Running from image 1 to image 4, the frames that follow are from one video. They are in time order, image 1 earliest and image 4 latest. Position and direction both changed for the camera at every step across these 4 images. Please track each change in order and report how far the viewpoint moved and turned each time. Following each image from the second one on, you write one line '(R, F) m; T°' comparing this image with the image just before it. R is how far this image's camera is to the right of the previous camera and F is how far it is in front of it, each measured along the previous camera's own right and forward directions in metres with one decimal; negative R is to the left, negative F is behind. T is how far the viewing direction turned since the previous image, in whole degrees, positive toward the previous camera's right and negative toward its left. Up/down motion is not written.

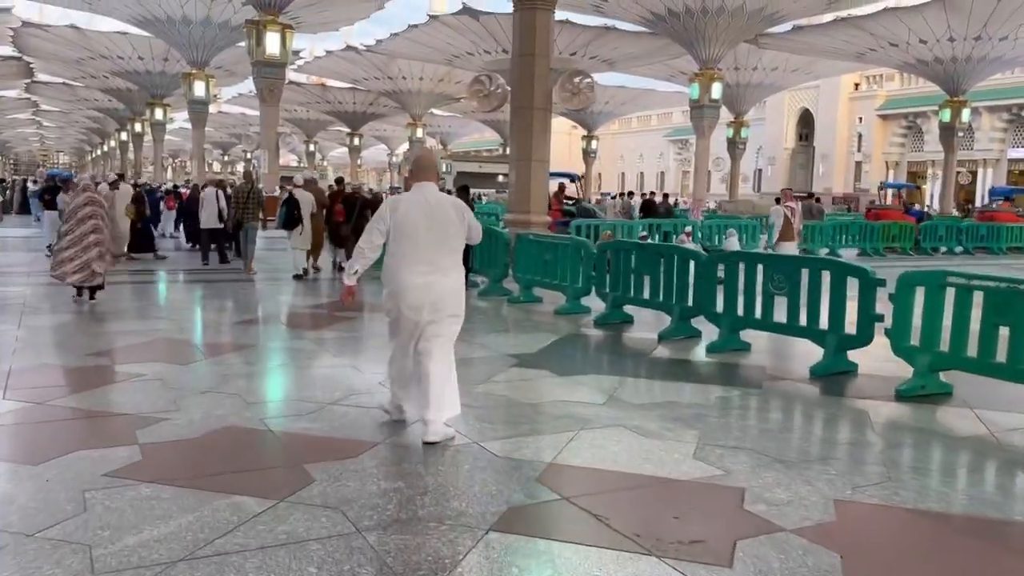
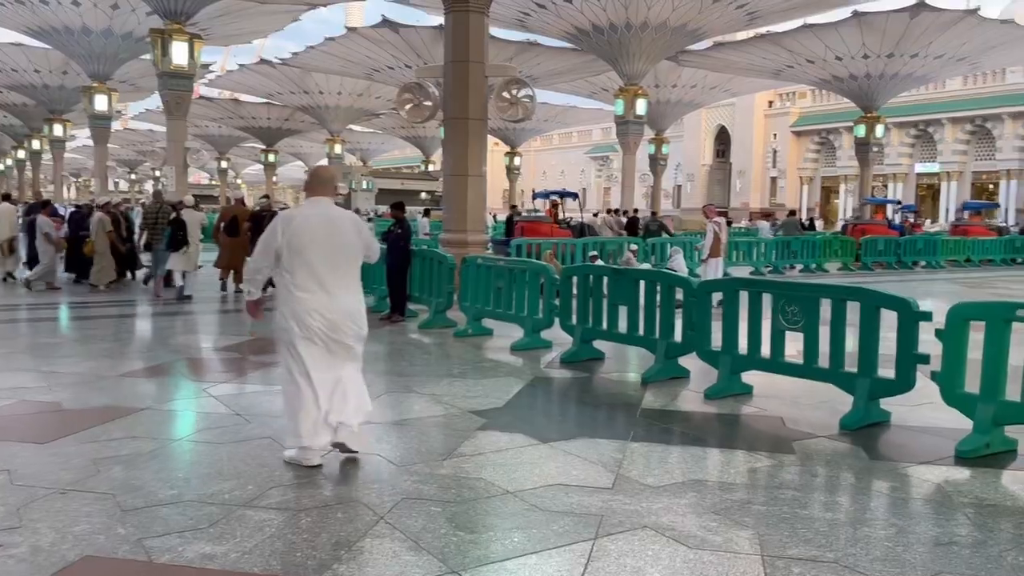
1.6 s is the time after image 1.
(-0.3, +1.4) m; +5°
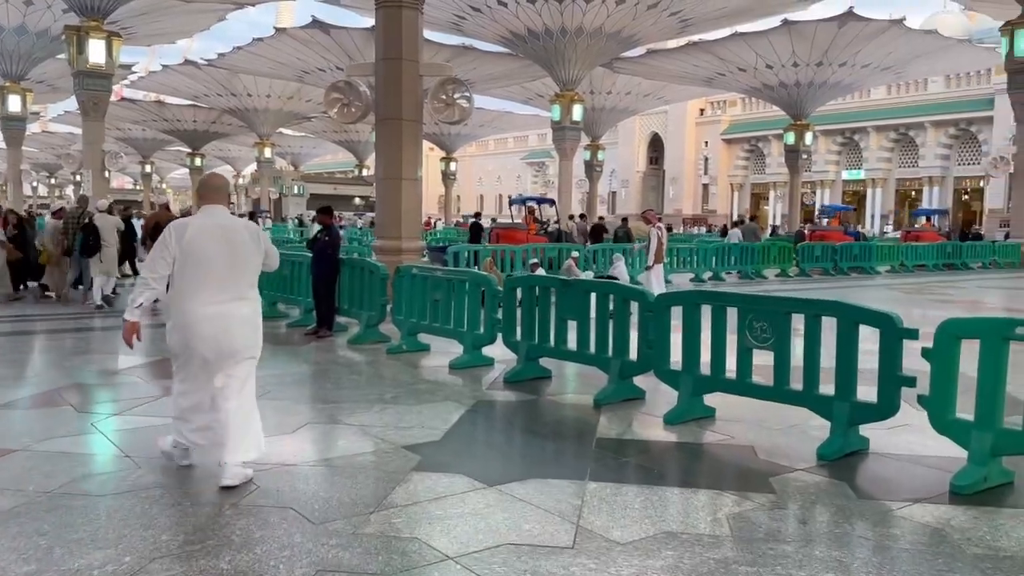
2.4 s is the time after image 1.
(0.0, +0.7) m; +4°
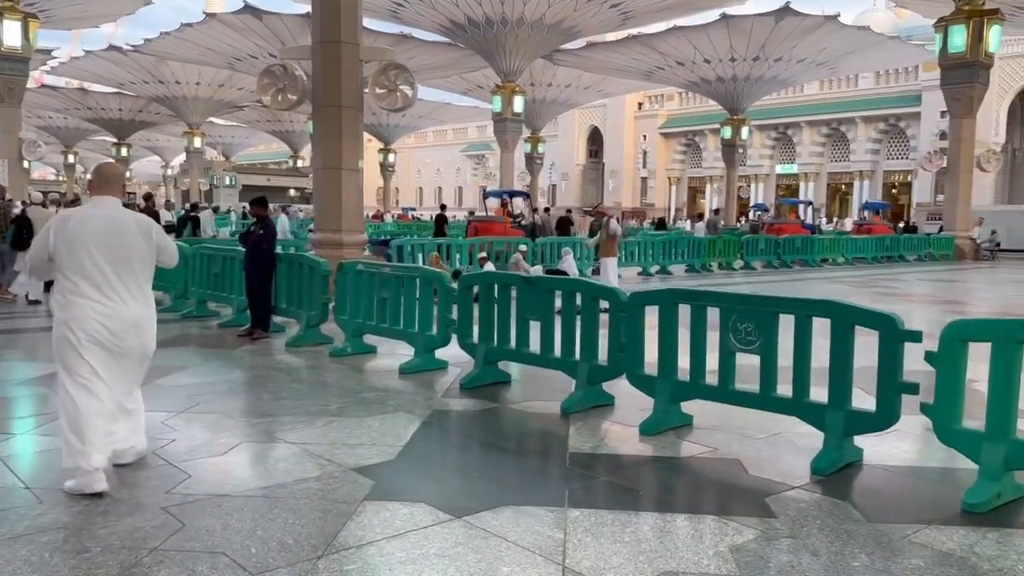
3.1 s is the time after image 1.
(-0.1, +0.6) m; +4°
